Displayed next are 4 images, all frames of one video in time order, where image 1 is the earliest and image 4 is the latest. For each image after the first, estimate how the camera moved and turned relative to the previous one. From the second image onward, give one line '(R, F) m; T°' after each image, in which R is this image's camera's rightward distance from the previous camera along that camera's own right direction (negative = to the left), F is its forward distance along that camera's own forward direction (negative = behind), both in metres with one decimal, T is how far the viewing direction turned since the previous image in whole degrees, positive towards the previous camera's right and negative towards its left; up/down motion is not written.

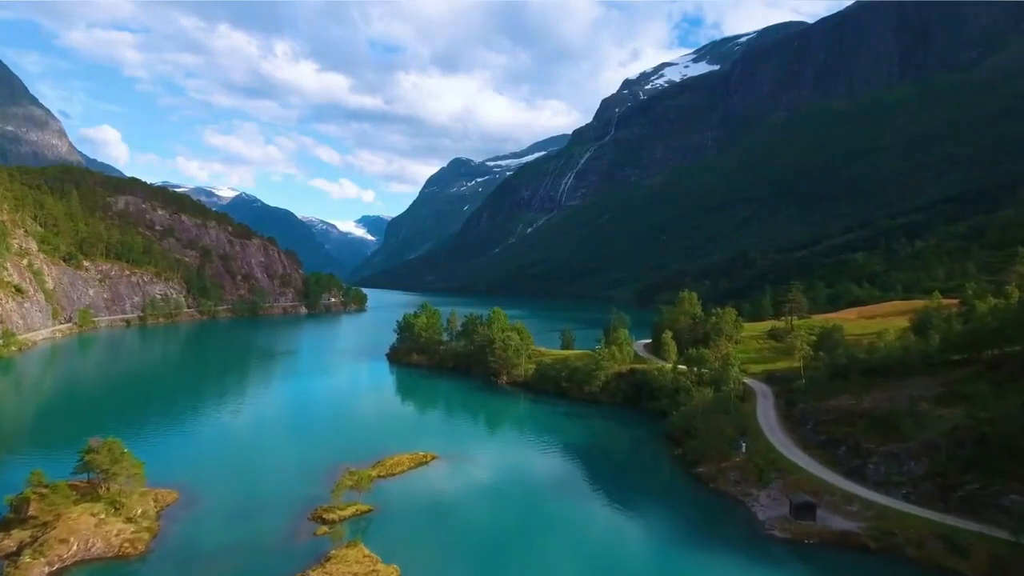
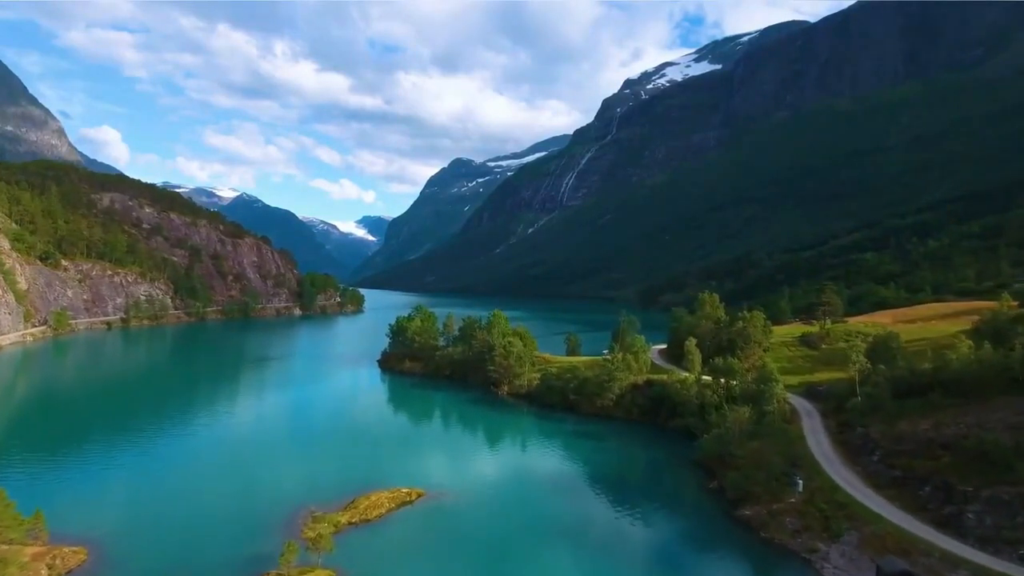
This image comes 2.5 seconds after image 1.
(-0.1, +7.5) m; 0°
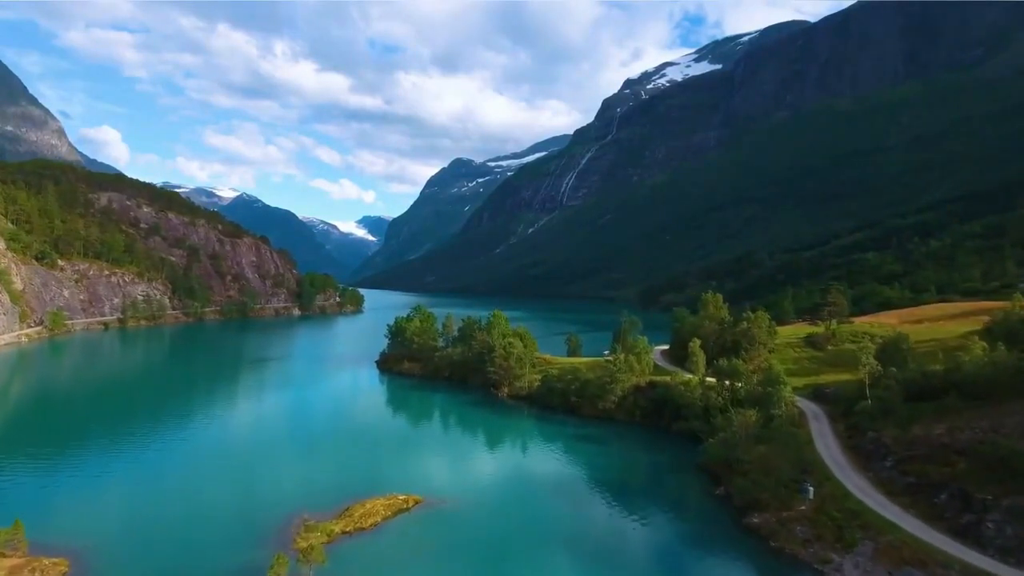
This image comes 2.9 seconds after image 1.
(0.0, +1.1) m; 0°
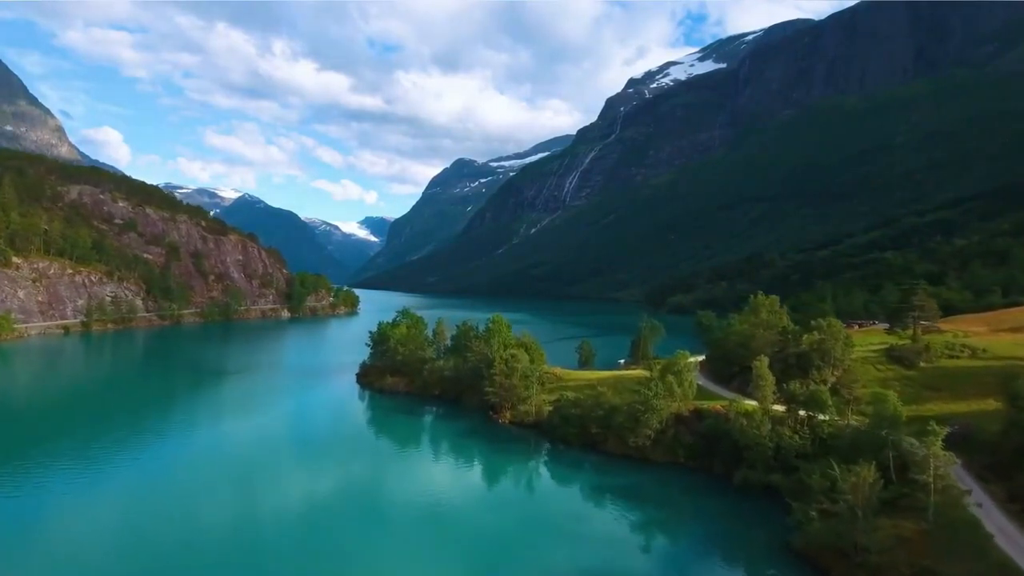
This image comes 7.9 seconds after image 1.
(-0.2, +13.3) m; 0°
